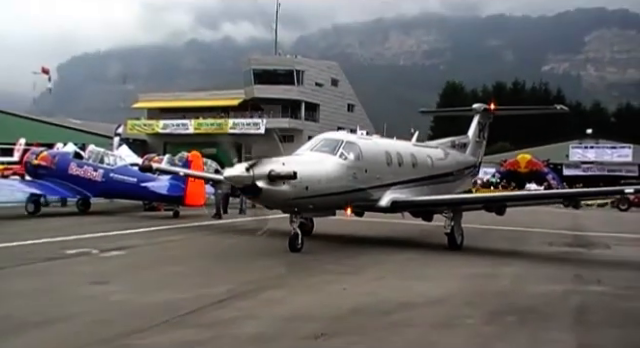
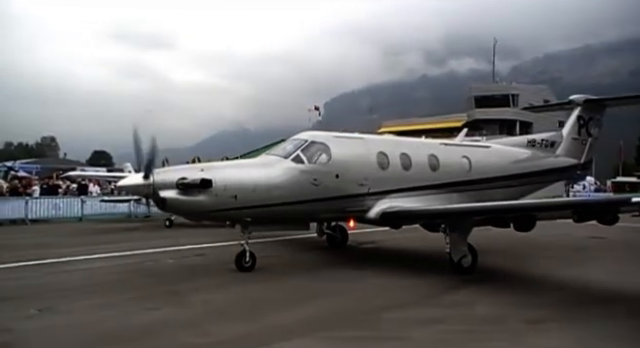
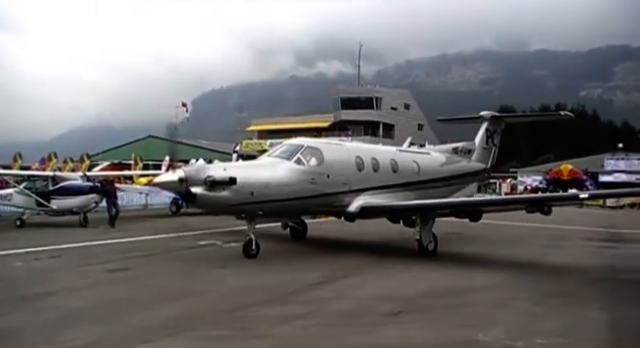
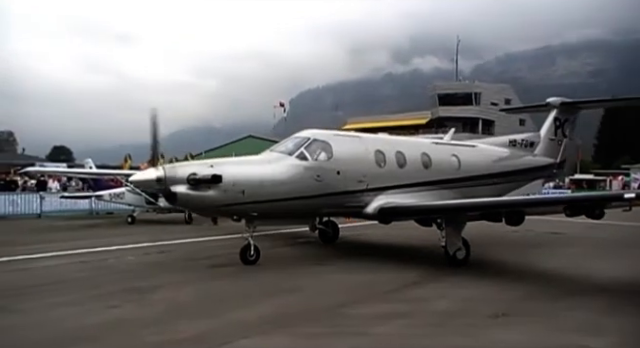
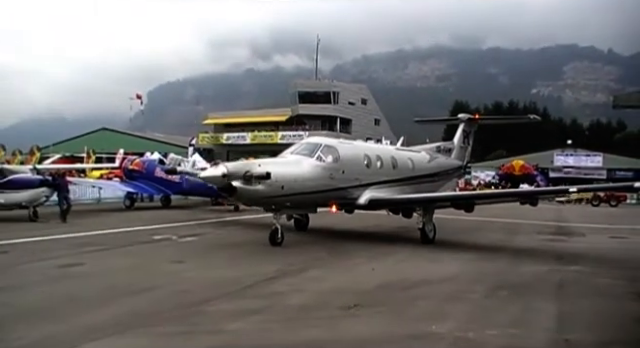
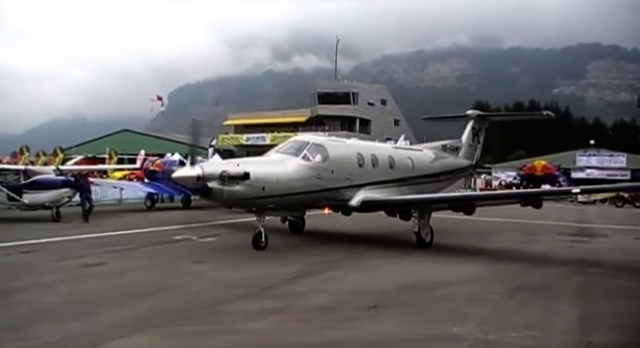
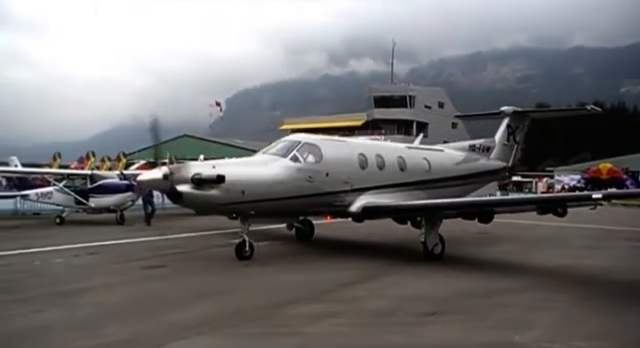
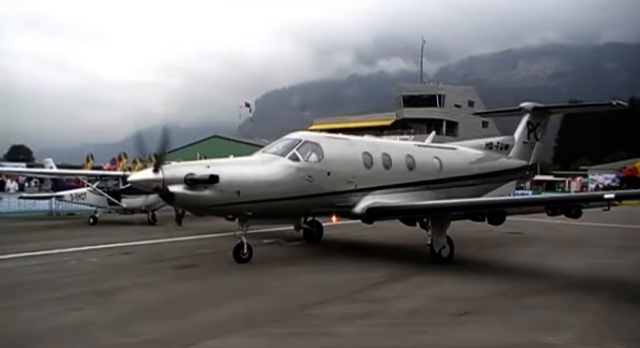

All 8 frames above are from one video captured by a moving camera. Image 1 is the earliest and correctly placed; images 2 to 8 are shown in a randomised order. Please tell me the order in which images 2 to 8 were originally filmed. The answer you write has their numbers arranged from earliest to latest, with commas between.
5, 6, 3, 7, 8, 4, 2
